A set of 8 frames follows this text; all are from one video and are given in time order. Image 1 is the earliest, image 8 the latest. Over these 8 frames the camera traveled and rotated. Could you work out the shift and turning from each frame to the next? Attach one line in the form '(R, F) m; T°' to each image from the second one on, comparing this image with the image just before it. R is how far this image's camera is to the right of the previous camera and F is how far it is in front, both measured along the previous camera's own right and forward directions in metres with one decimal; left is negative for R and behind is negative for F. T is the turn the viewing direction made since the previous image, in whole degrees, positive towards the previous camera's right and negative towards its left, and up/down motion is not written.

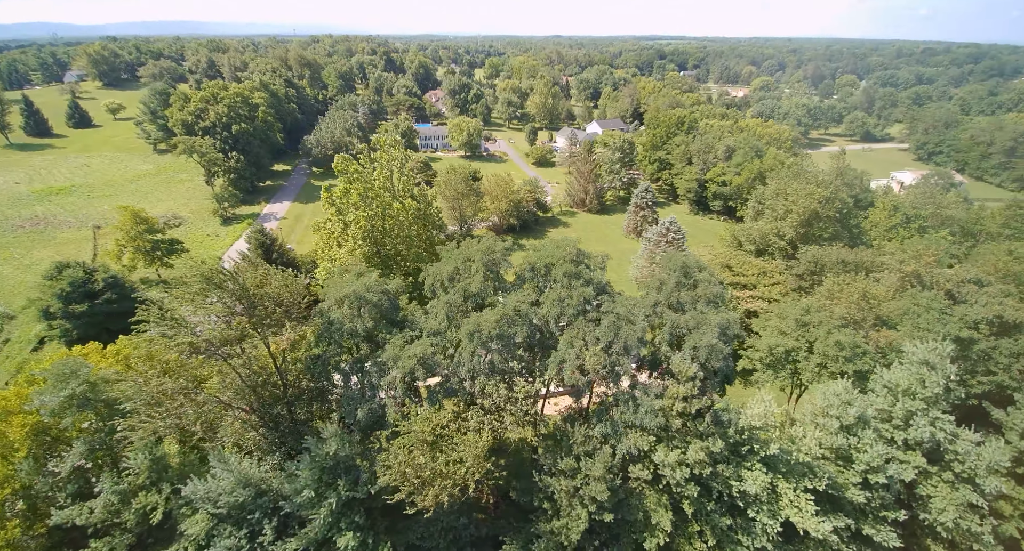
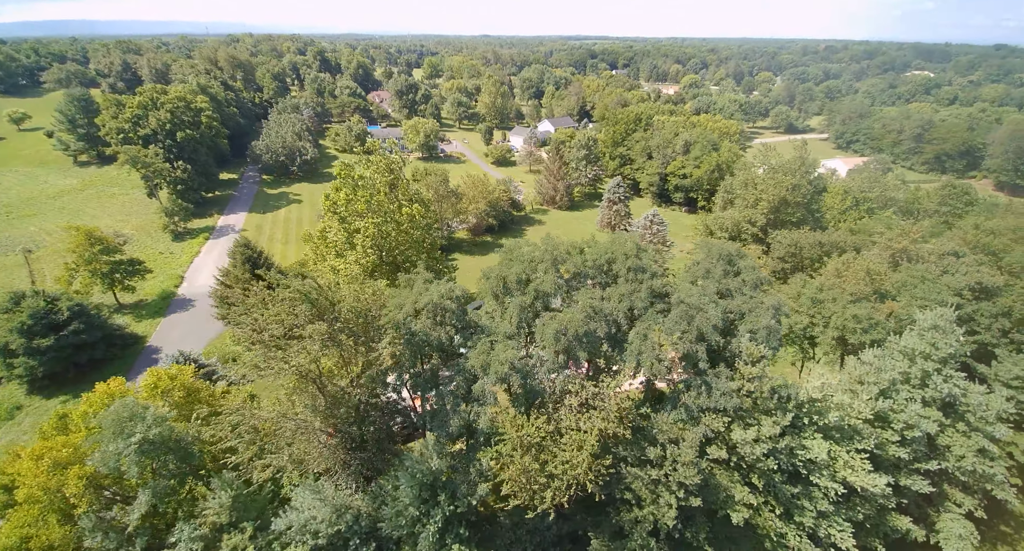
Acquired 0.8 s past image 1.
(-5.6, +0.3) m; +8°
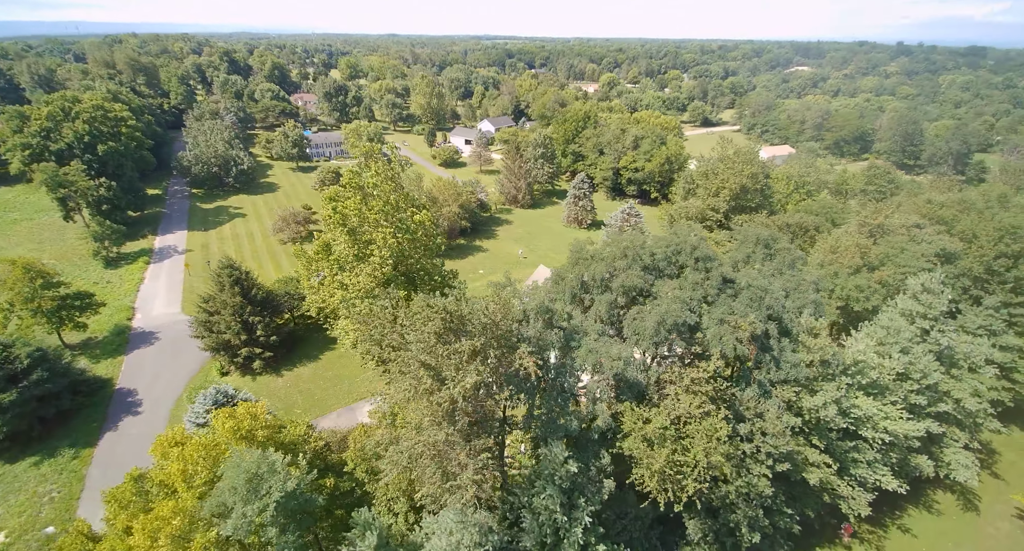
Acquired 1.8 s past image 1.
(-7.1, +0.5) m; +10°
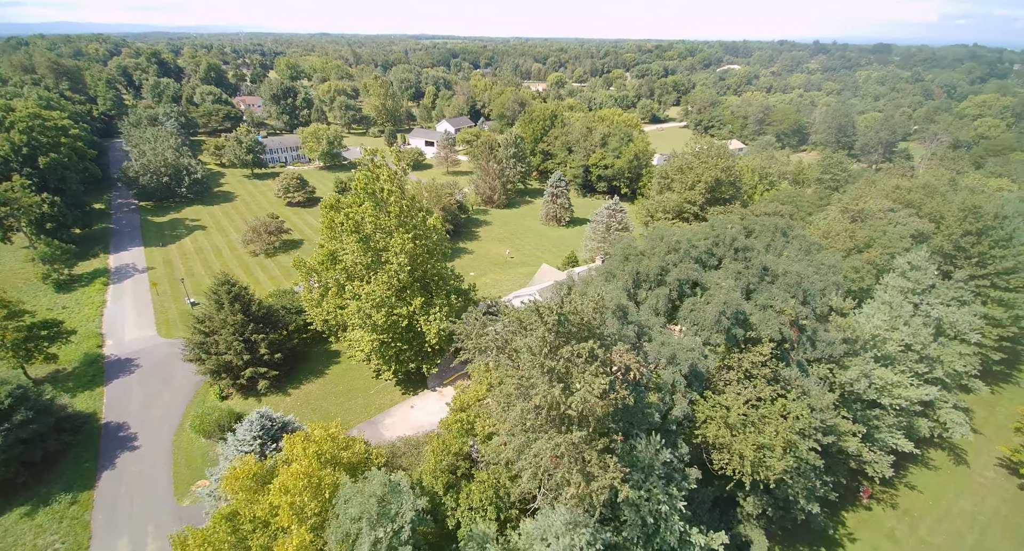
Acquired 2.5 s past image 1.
(-5.1, +0.3) m; +7°
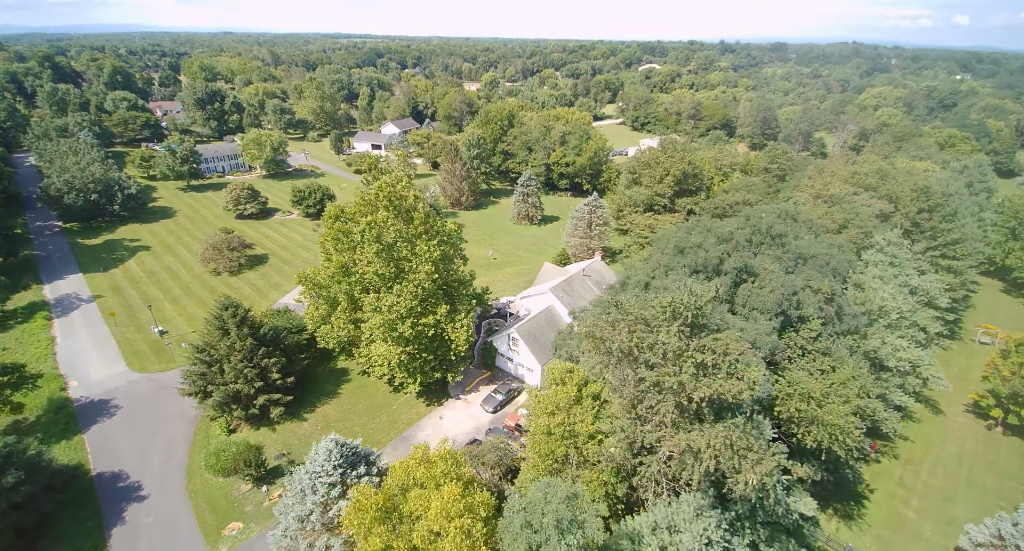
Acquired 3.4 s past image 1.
(-6.4, +0.5) m; +9°
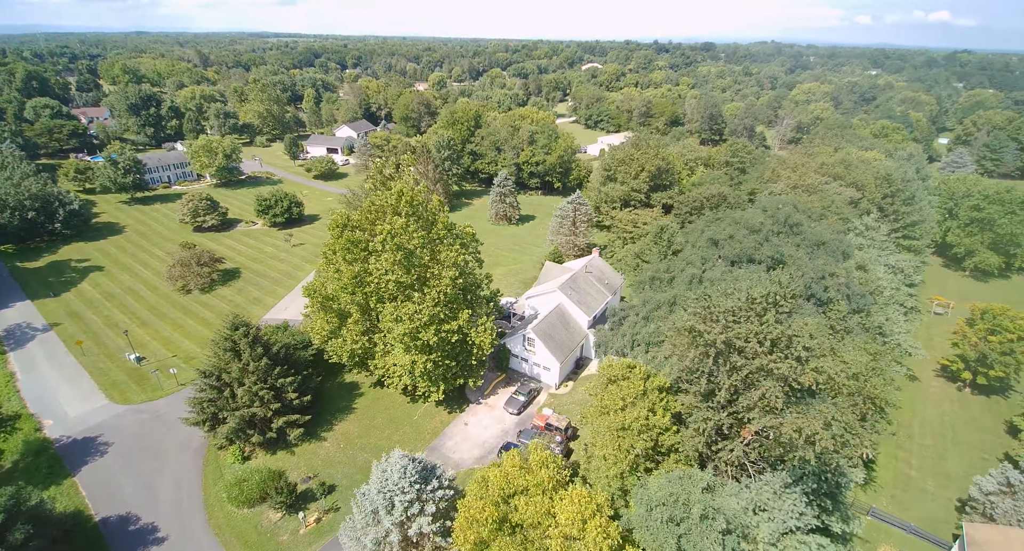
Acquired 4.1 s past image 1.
(-5.0, +0.4) m; +7°
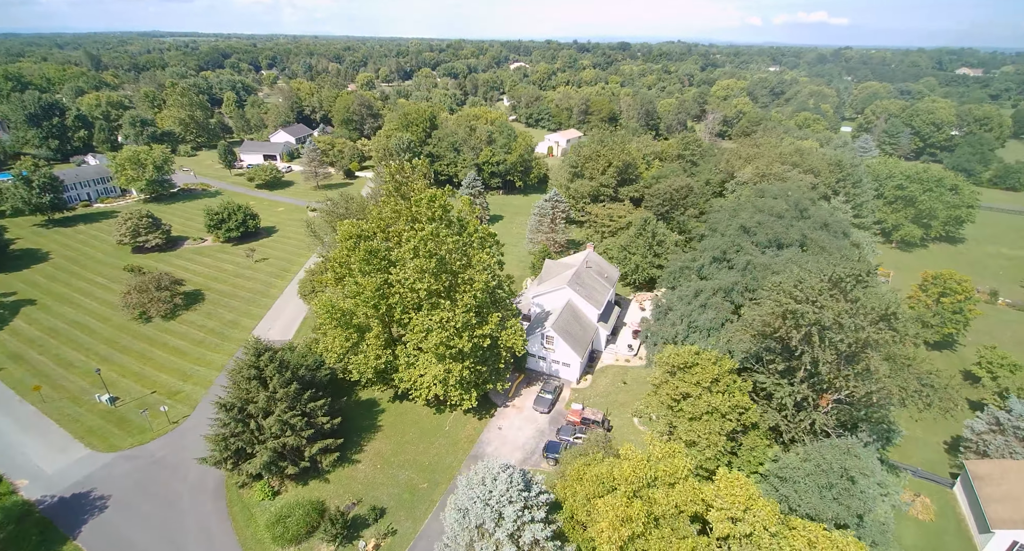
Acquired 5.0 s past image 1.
(-6.3, +0.6) m; +9°
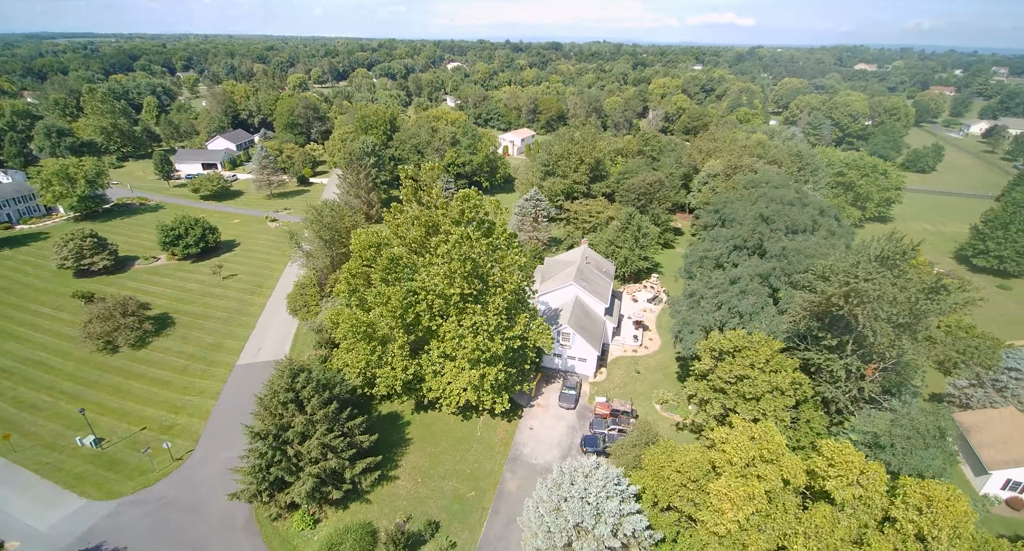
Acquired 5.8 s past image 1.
(-5.6, +0.5) m; +8°
